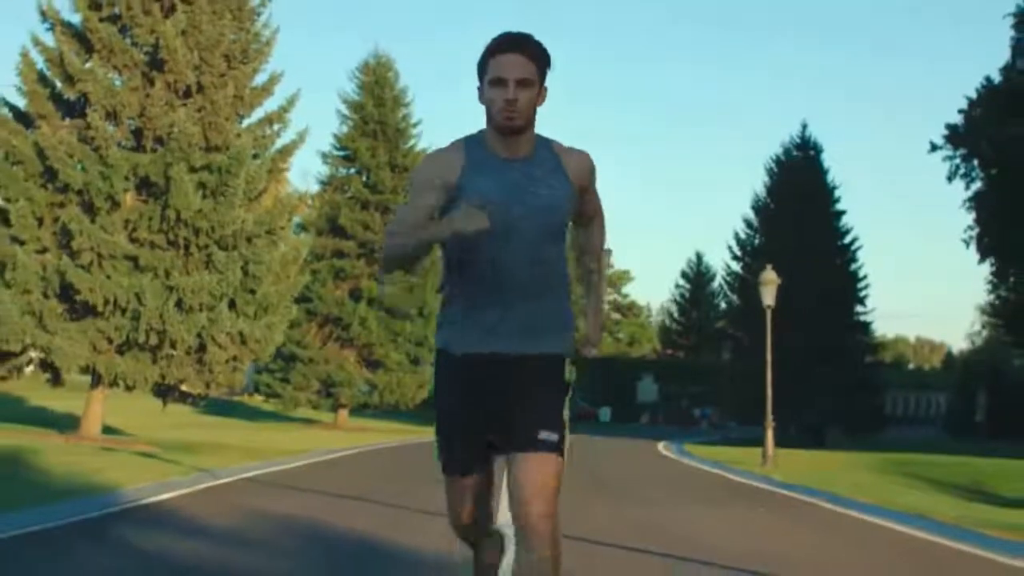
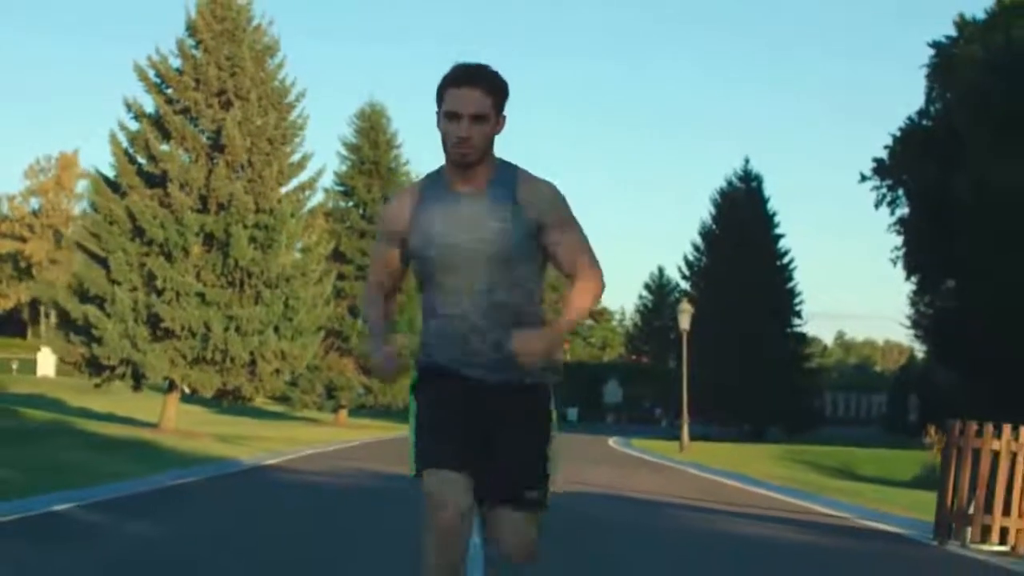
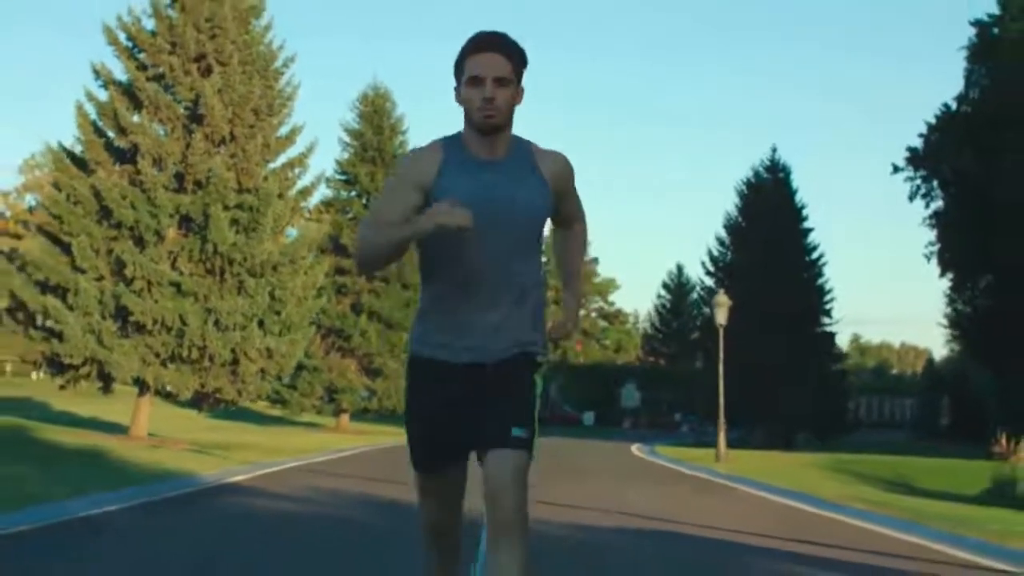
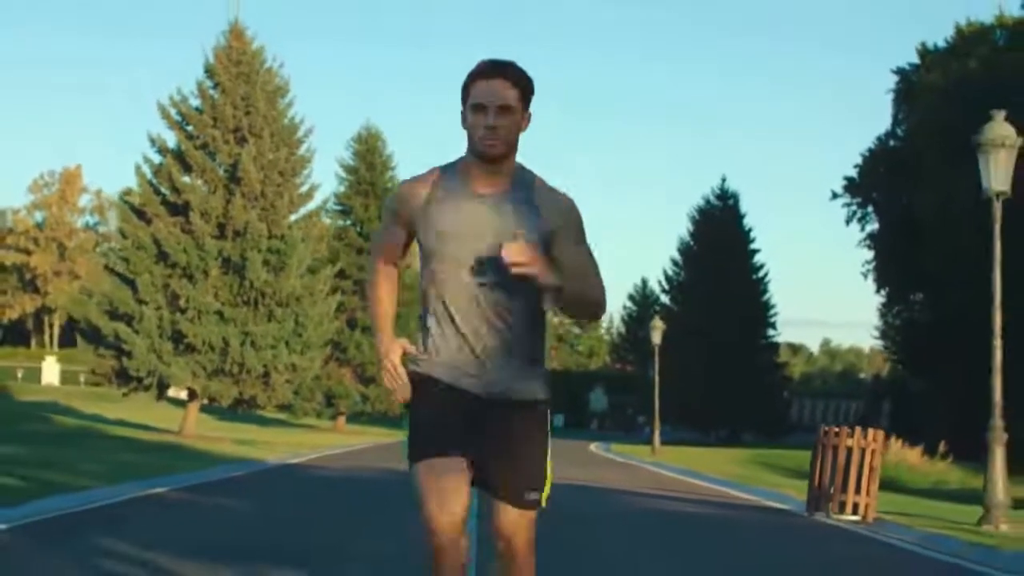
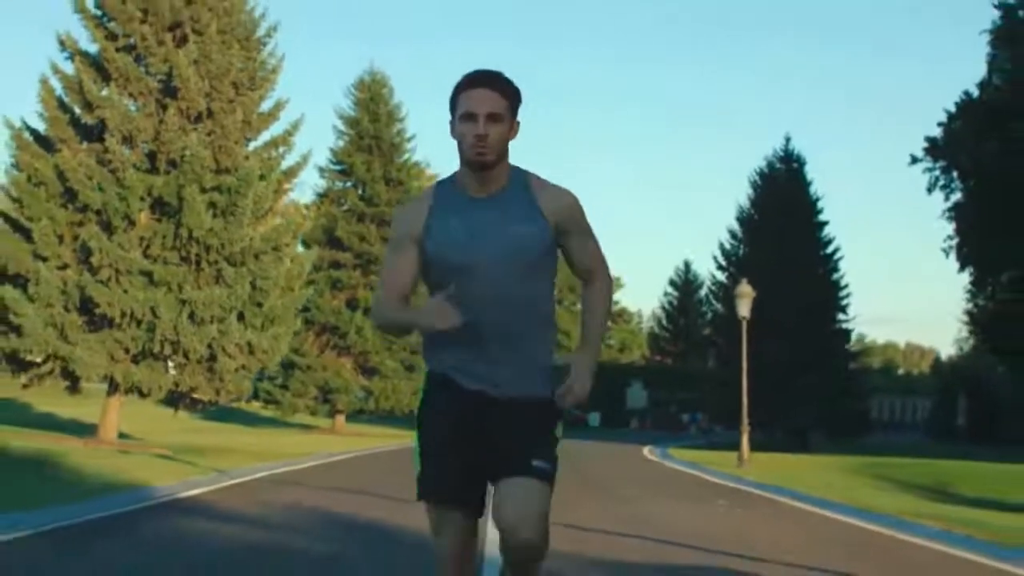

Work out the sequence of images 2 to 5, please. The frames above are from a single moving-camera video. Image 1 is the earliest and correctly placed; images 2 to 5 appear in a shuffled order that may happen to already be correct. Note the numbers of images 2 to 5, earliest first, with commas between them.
5, 3, 2, 4
